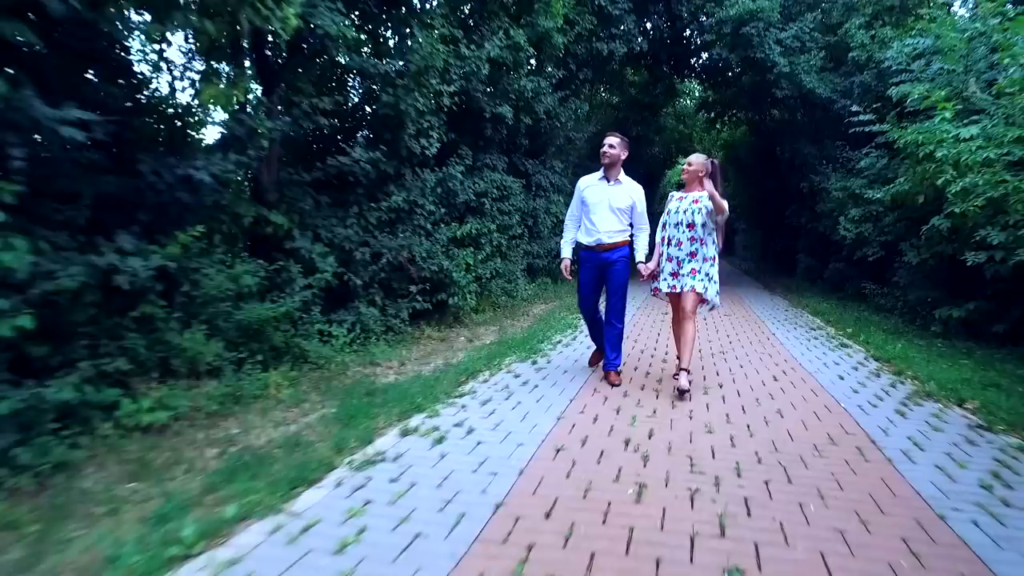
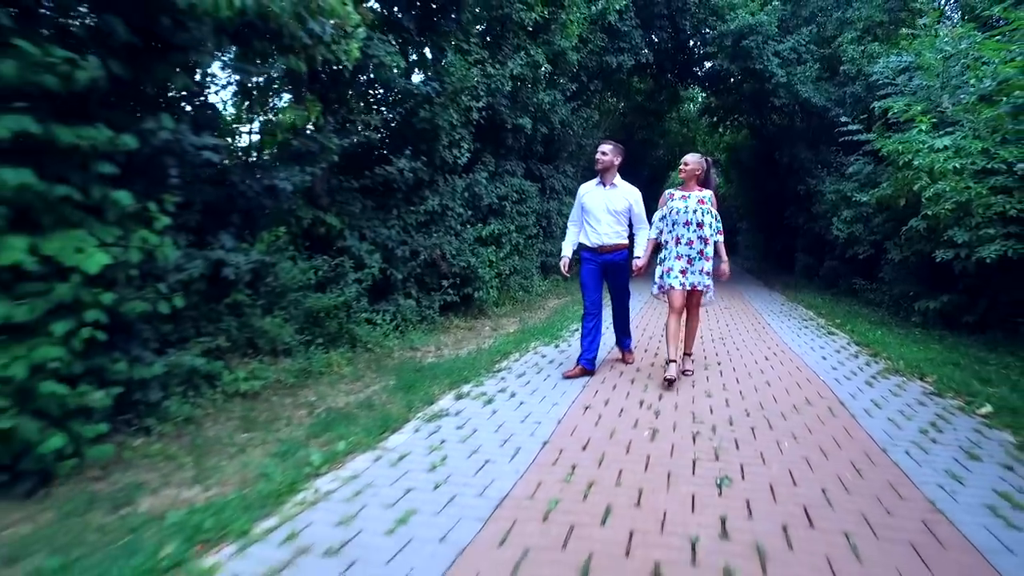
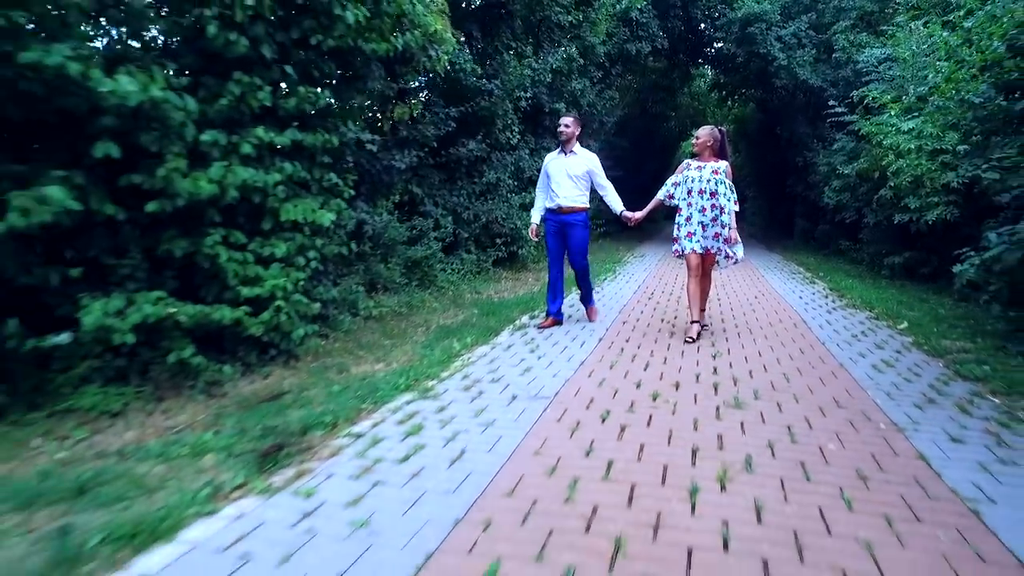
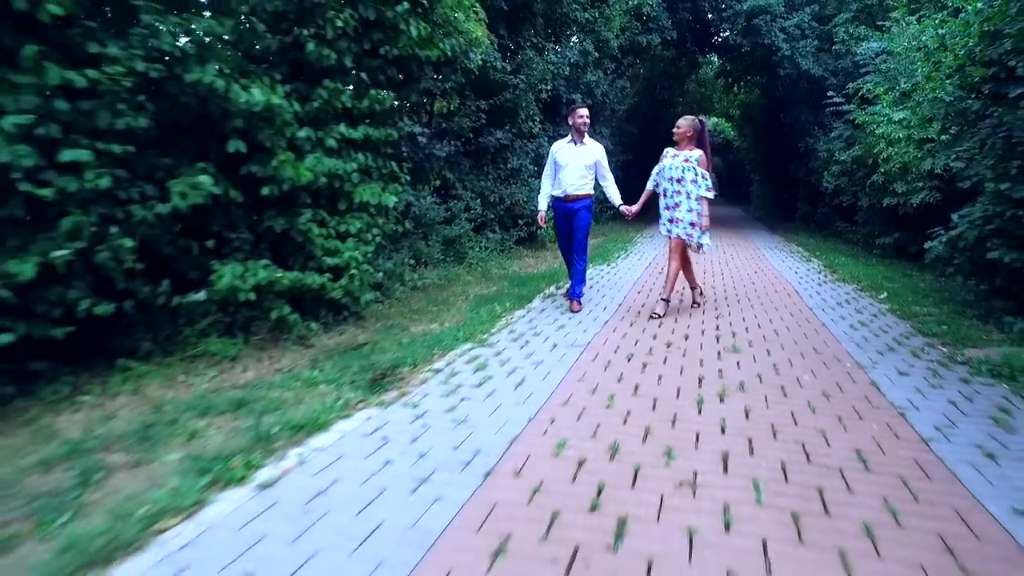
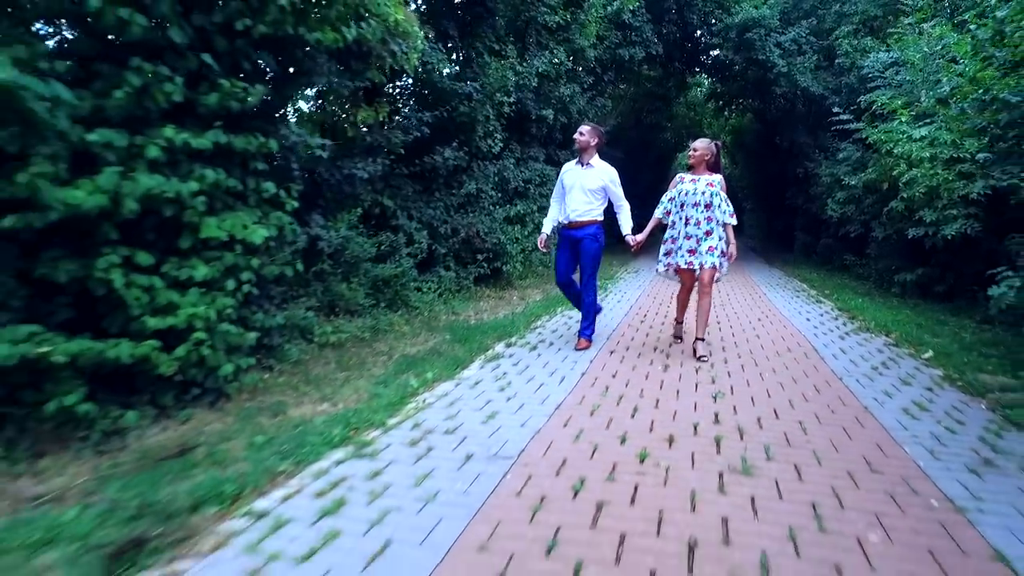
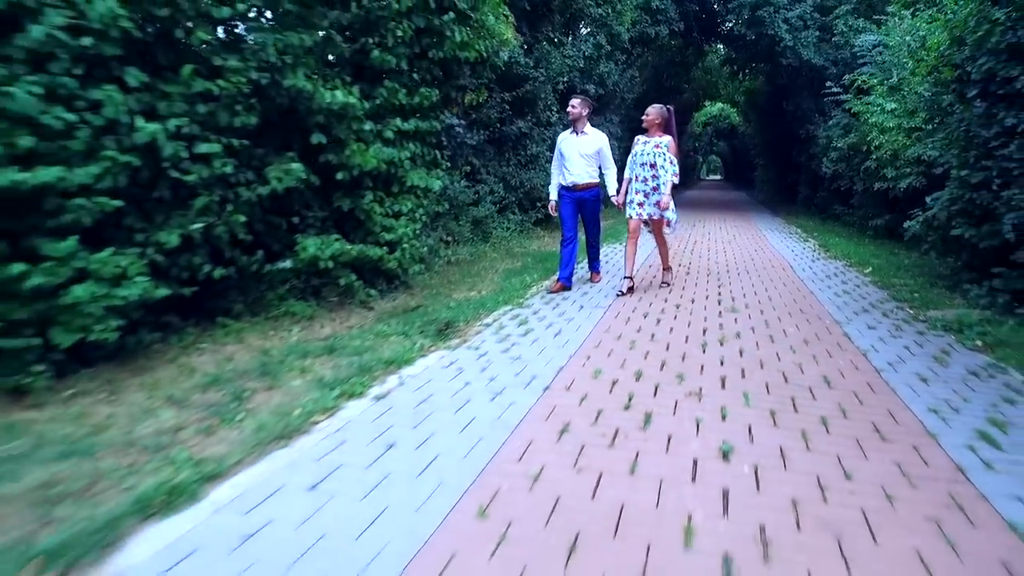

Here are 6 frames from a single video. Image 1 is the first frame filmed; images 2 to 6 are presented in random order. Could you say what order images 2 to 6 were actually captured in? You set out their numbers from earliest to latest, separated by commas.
2, 5, 3, 4, 6
